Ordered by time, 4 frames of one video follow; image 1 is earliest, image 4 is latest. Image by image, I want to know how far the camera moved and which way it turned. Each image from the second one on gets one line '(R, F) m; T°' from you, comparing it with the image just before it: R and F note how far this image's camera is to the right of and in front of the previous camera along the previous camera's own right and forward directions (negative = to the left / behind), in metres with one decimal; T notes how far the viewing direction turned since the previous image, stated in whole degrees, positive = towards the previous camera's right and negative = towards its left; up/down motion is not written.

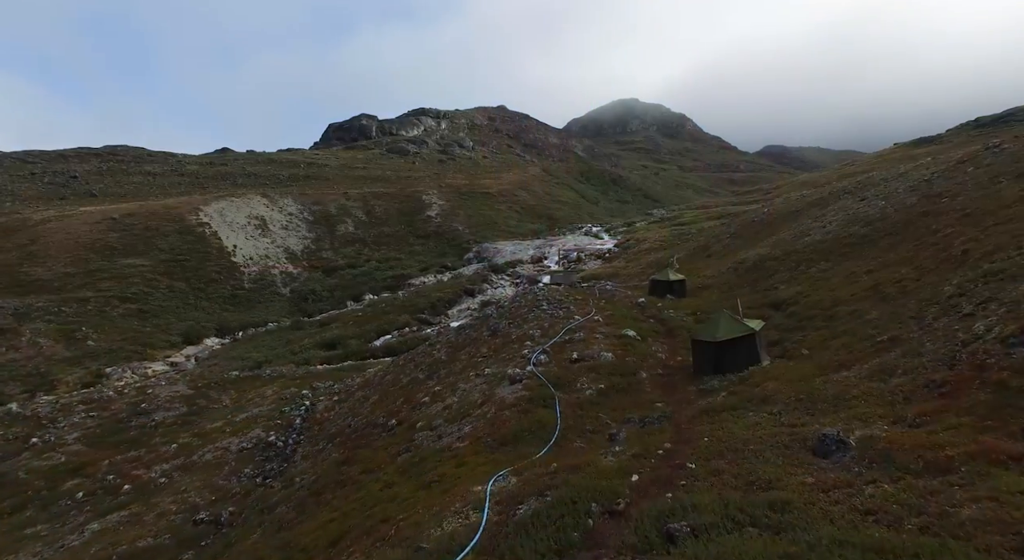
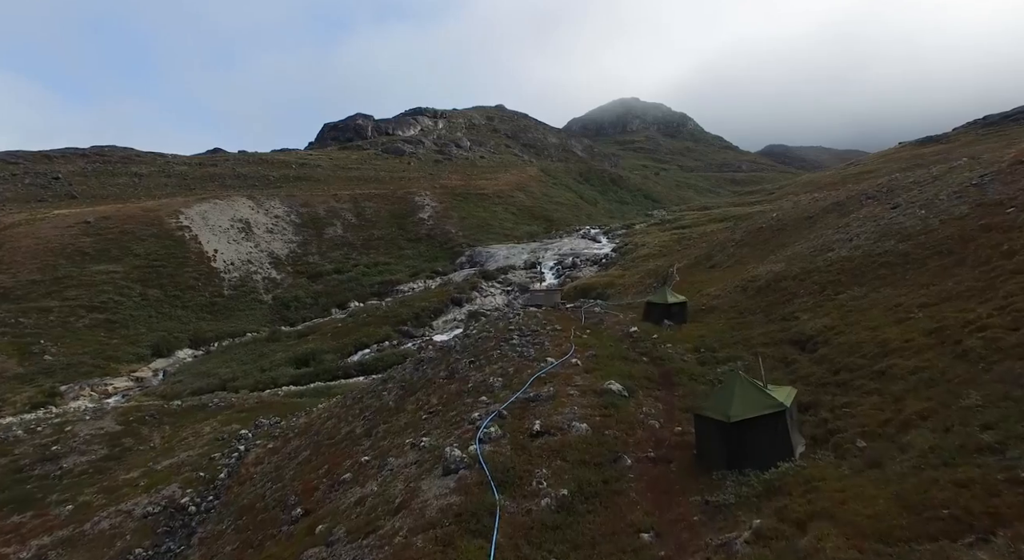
(+1.7, +5.5) m; 0°
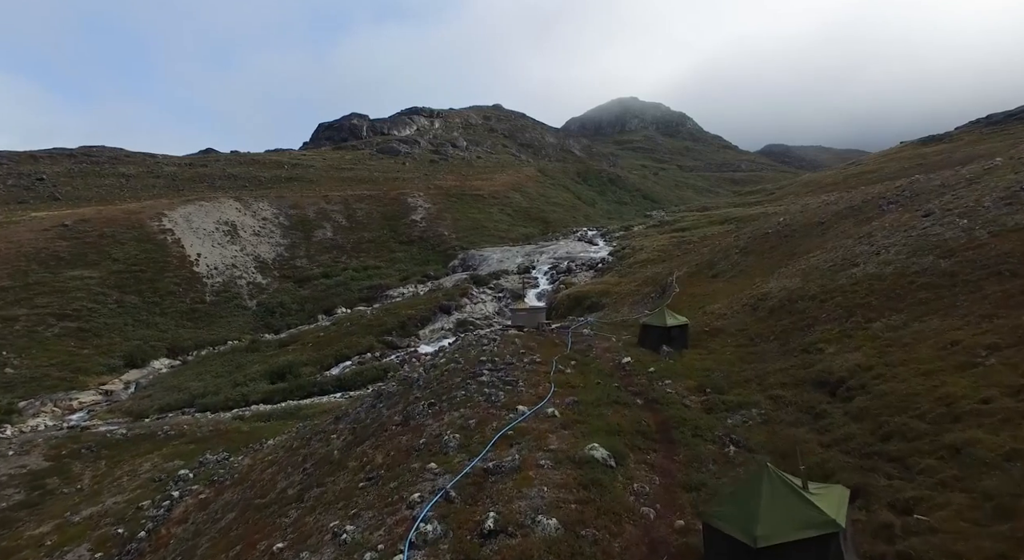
(+1.2, +4.1) m; 0°
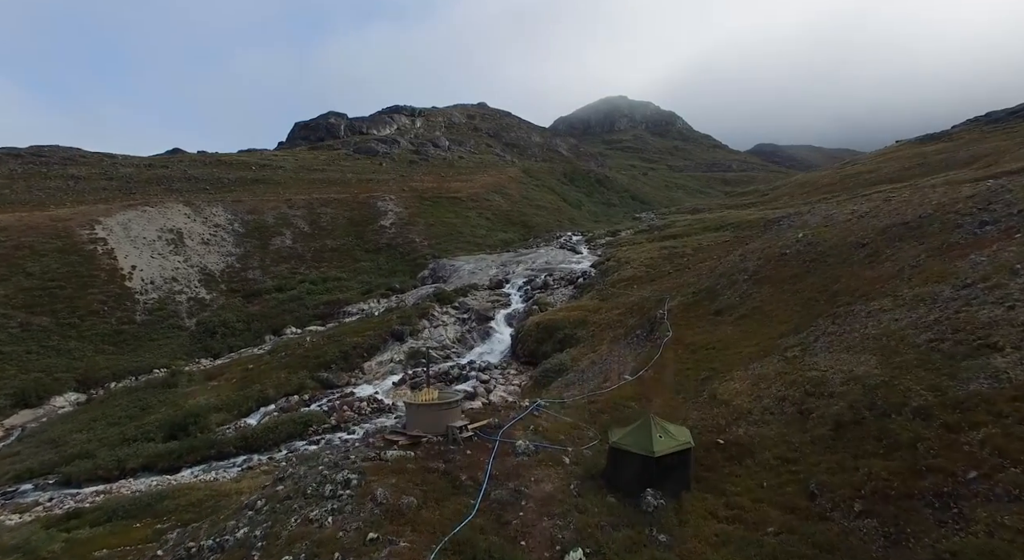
(+3.4, +12.1) m; +1°
